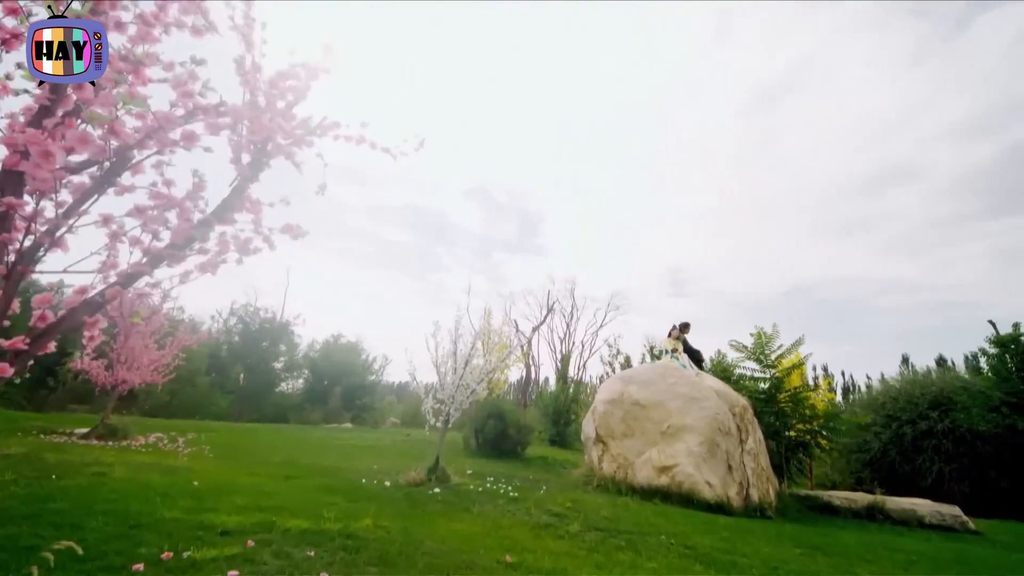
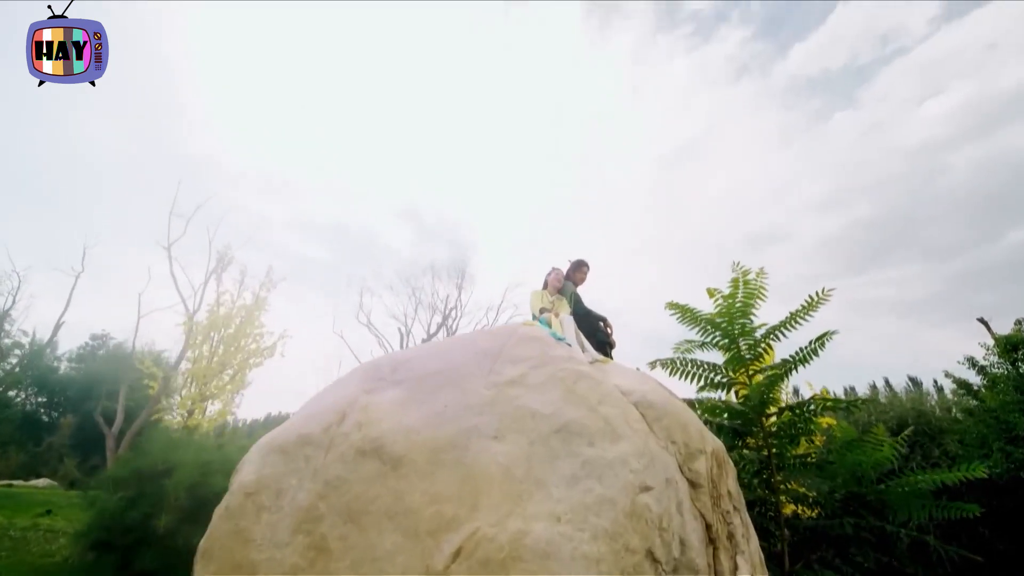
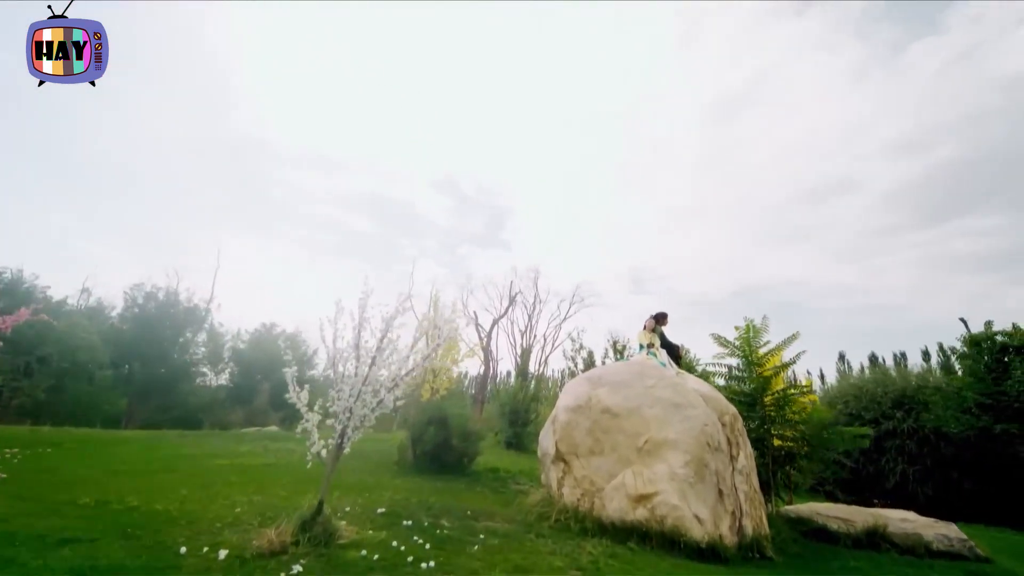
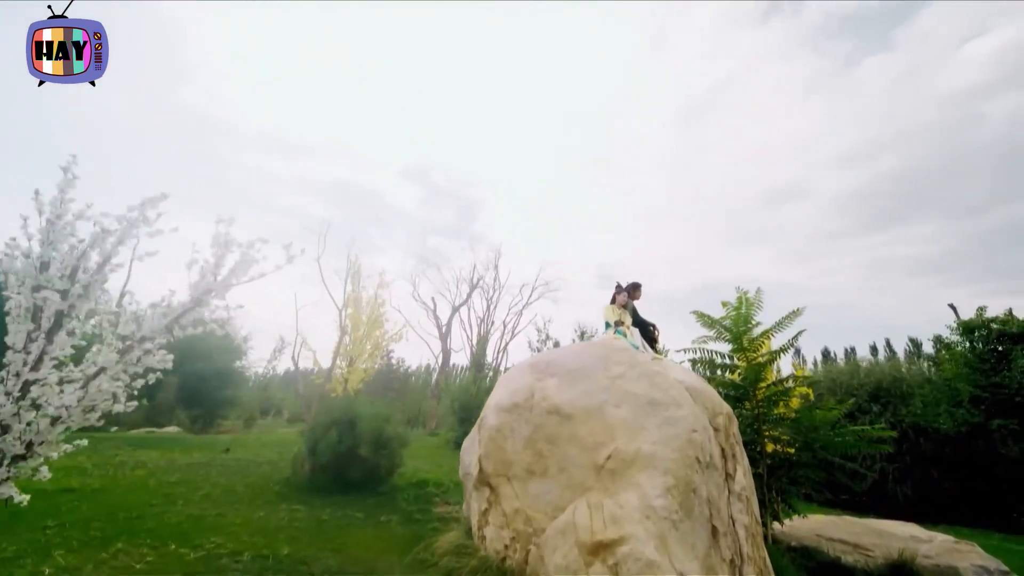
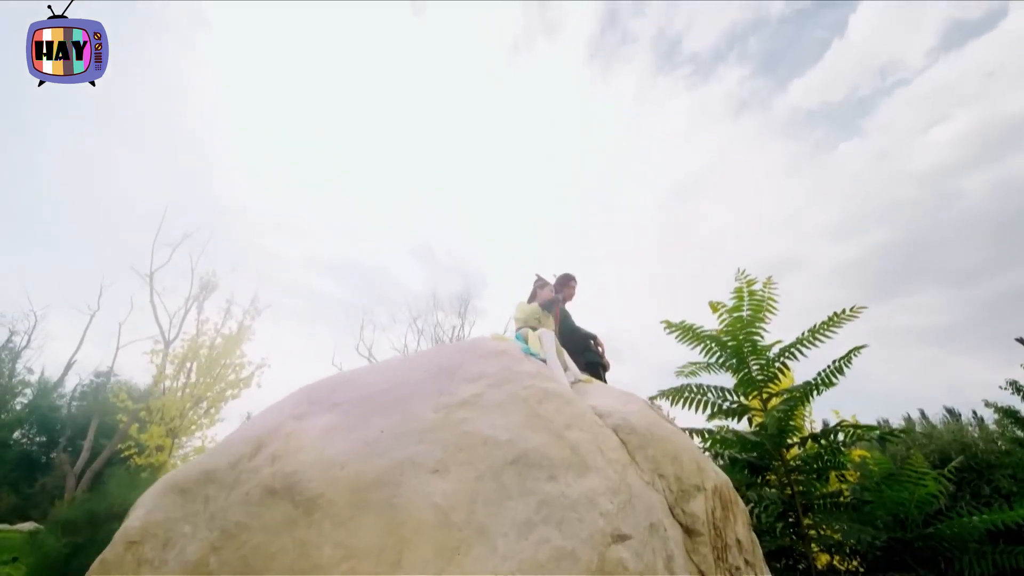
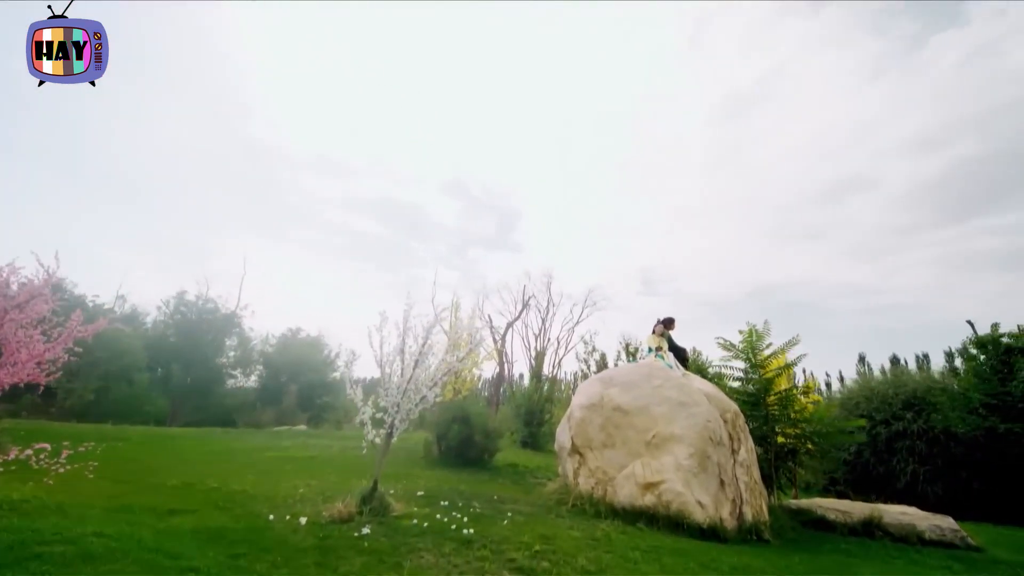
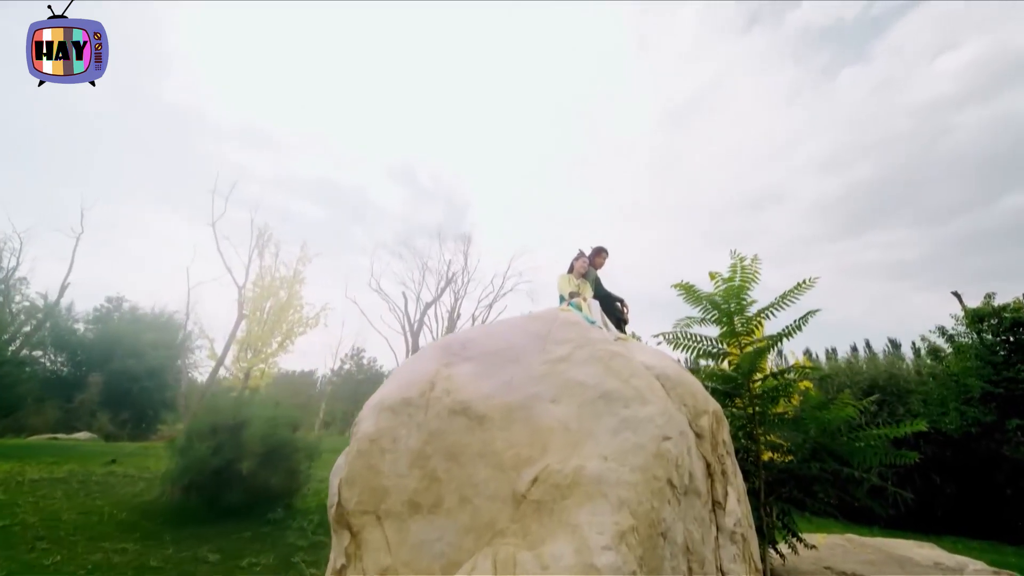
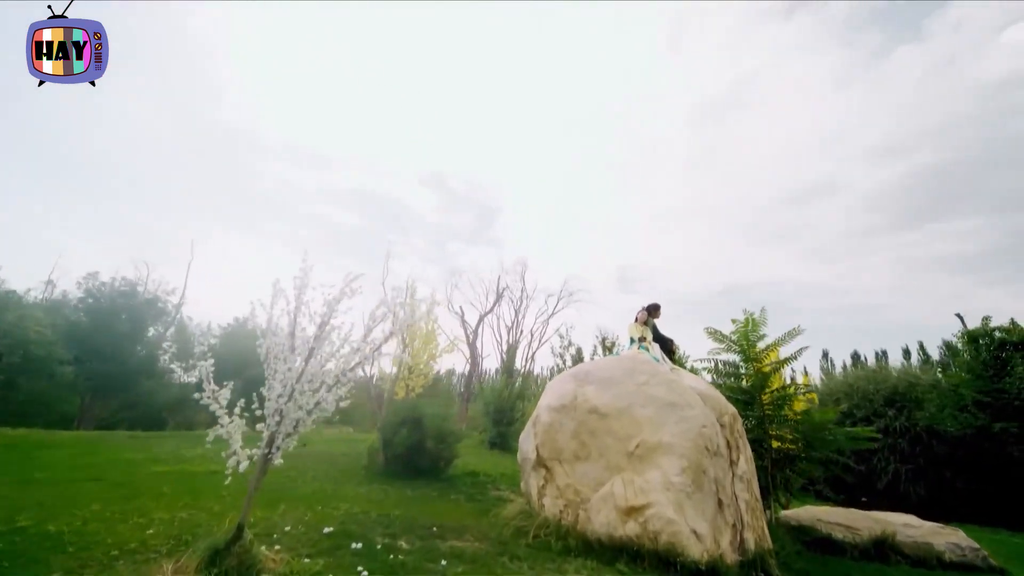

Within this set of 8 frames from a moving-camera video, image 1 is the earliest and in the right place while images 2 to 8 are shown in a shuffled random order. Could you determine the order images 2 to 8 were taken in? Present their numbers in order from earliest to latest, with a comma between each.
6, 3, 8, 4, 7, 2, 5
